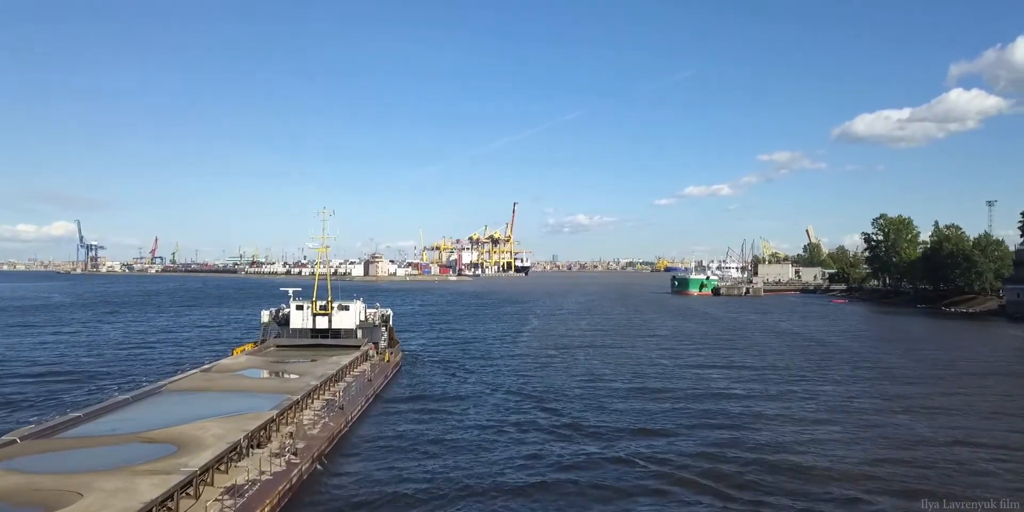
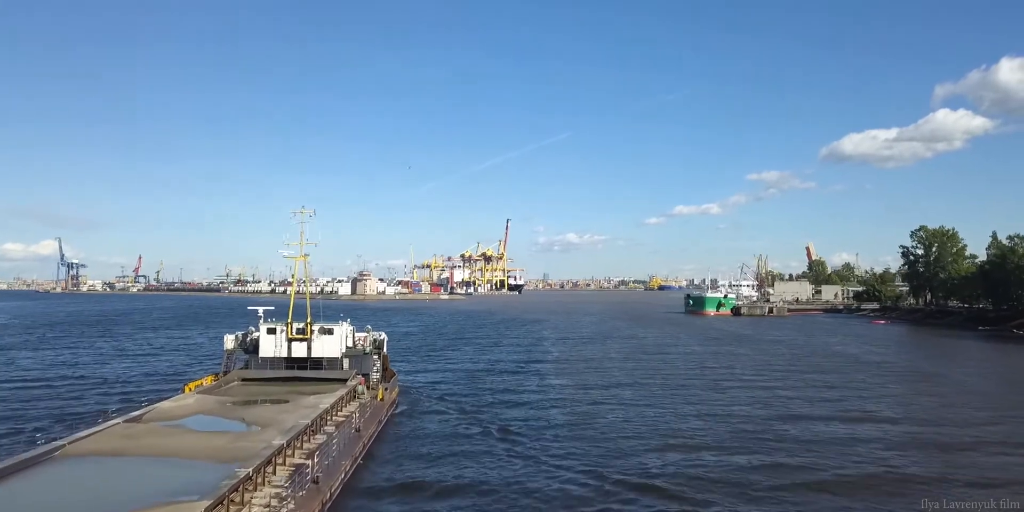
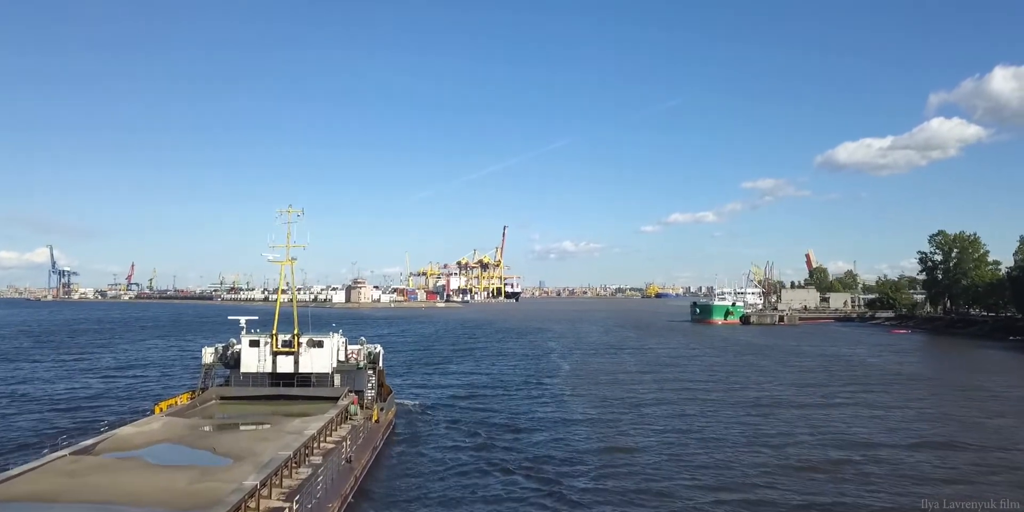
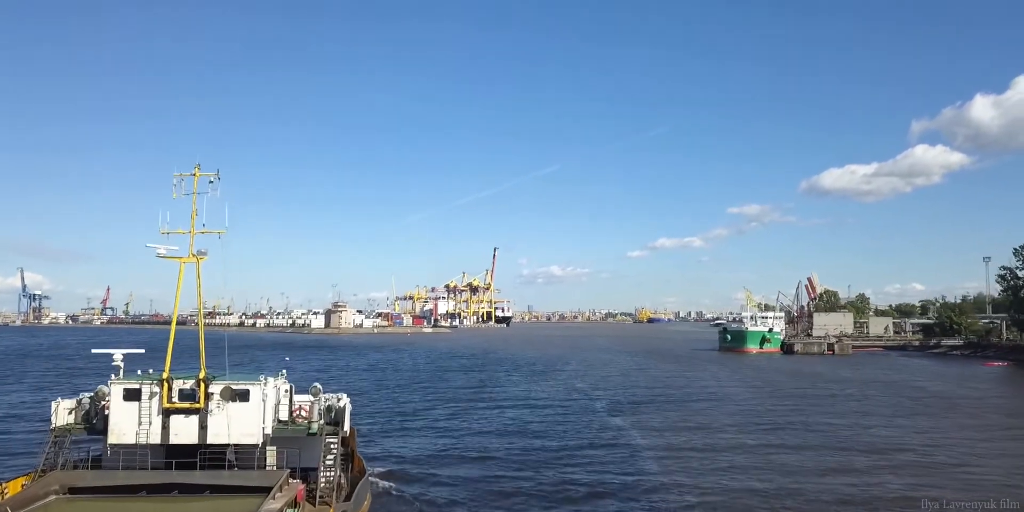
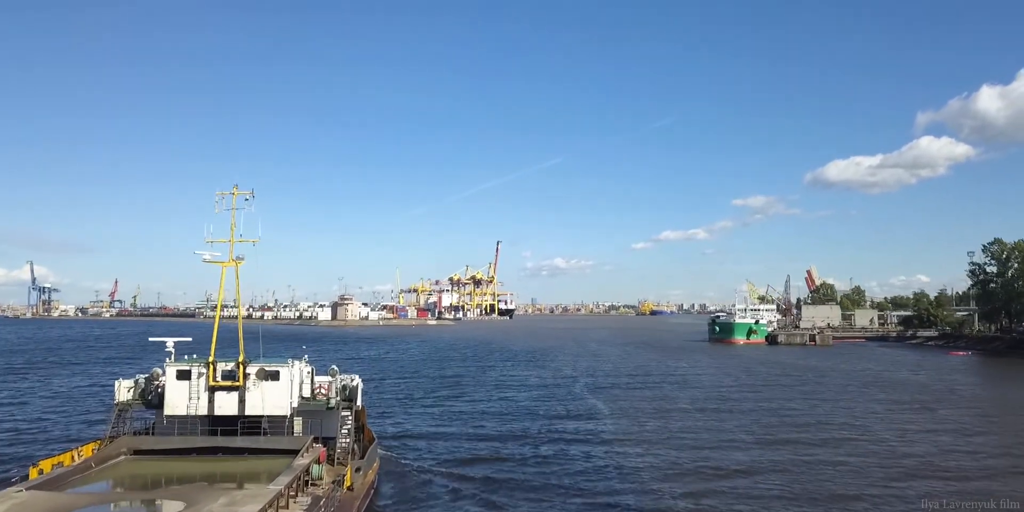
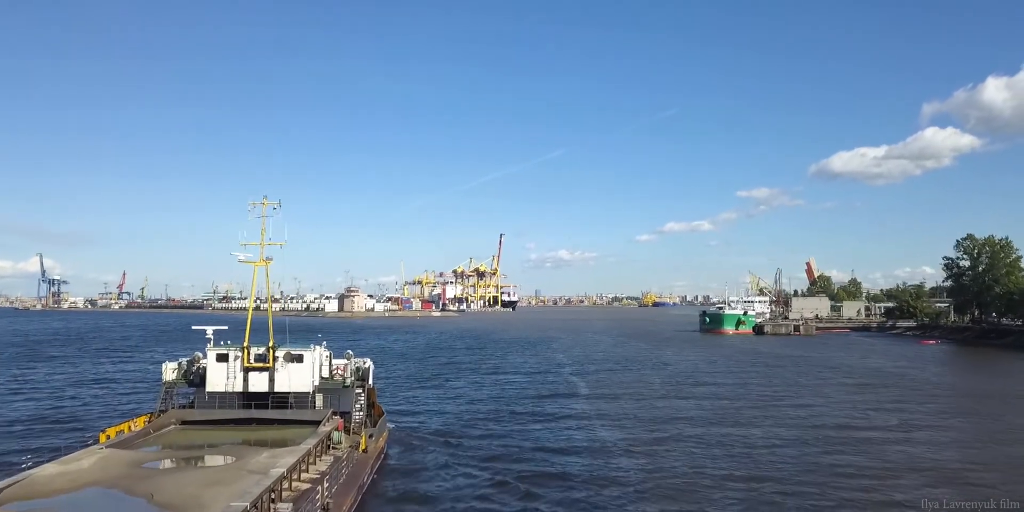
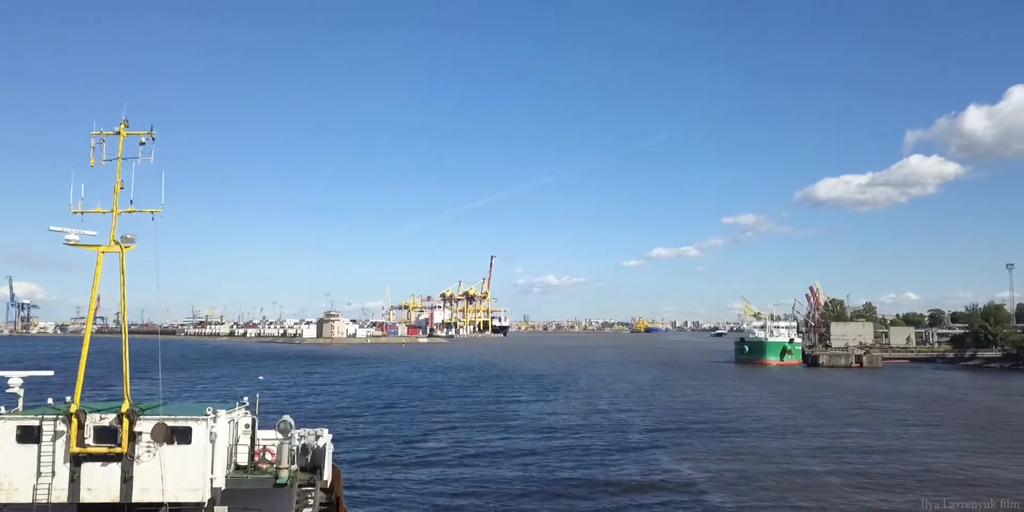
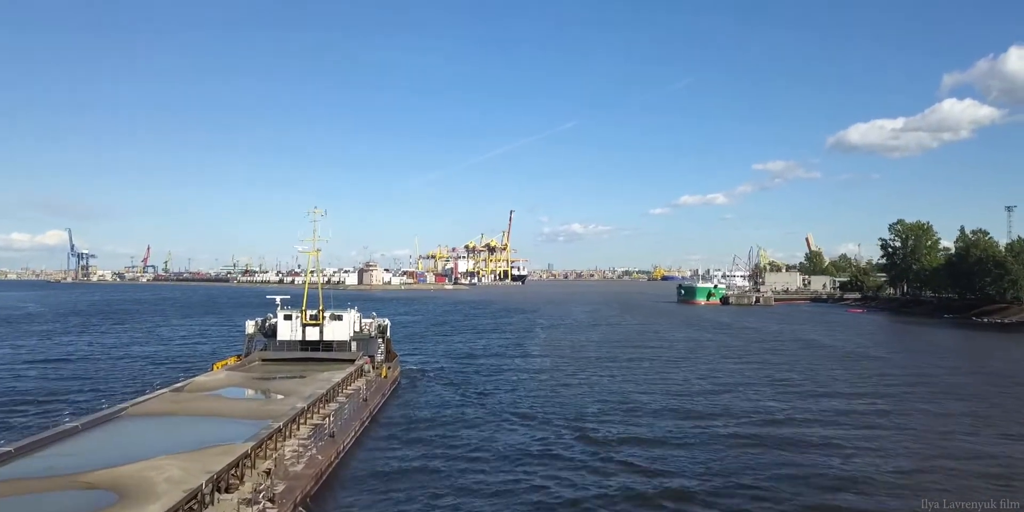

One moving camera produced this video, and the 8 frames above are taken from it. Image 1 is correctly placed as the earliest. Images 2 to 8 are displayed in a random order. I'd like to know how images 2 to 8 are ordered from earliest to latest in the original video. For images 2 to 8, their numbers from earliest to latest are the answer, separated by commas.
8, 2, 3, 6, 5, 4, 7
